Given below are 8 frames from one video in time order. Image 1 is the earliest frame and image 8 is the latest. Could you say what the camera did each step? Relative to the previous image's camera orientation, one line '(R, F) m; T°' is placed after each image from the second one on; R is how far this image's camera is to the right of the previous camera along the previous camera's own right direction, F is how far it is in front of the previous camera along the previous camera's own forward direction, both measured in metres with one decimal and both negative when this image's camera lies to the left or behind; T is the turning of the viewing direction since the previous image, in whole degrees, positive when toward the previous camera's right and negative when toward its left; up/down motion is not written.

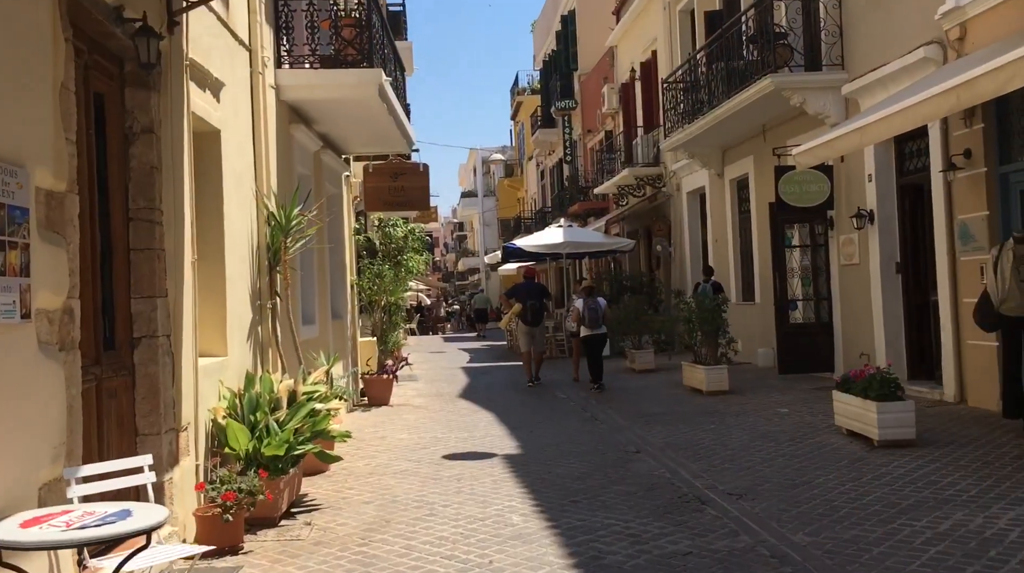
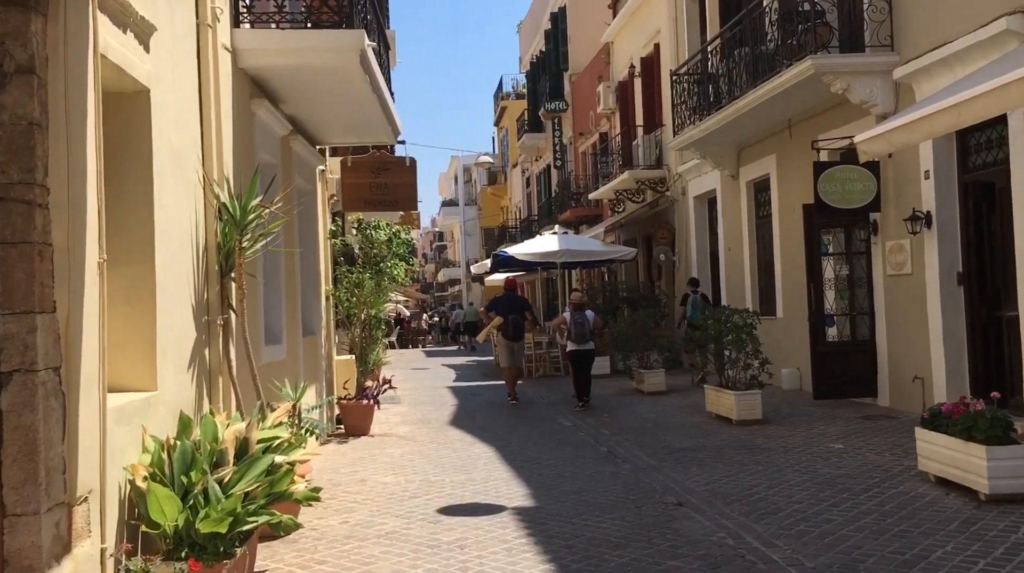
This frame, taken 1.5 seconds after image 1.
(-0.2, +1.6) m; +1°
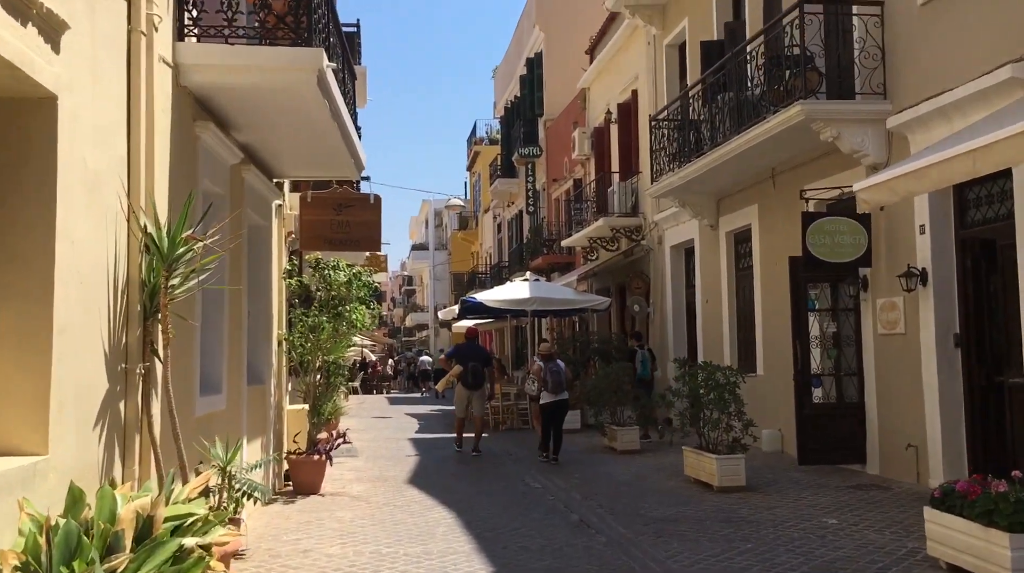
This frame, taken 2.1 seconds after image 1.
(0.0, +0.8) m; +2°
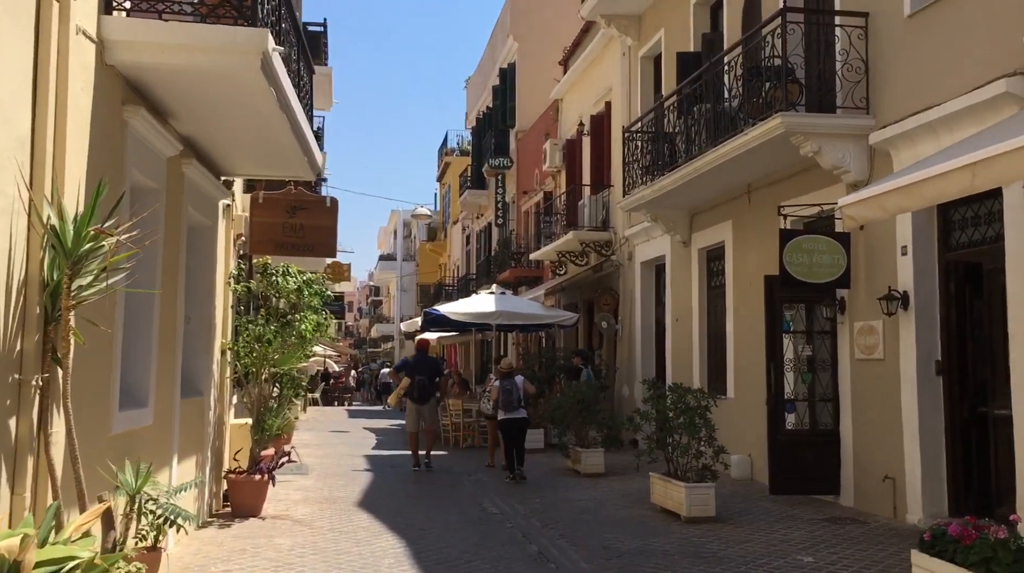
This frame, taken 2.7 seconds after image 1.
(+0.1, +0.6) m; +2°
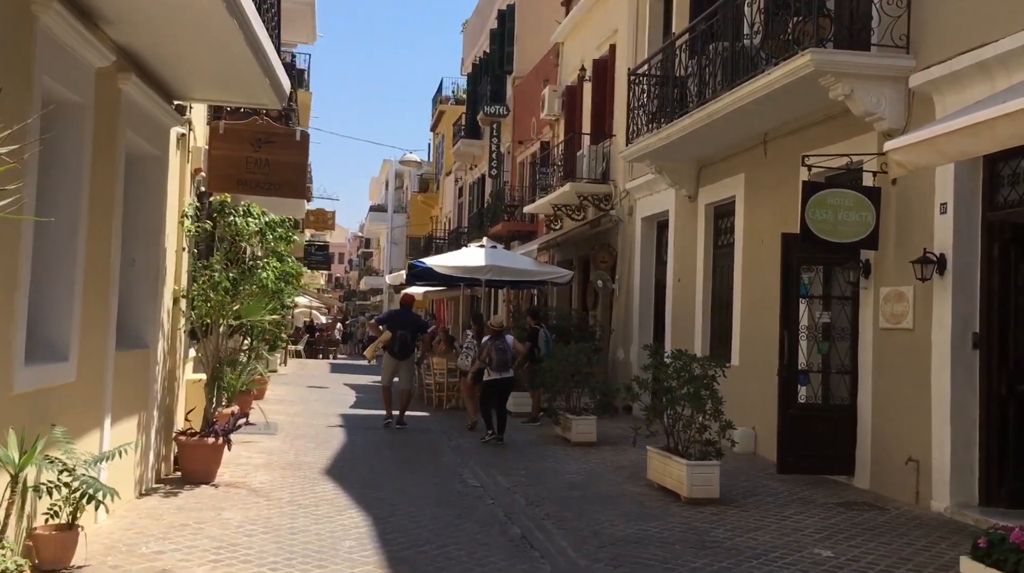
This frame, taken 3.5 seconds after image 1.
(0.0, +1.0) m; 0°
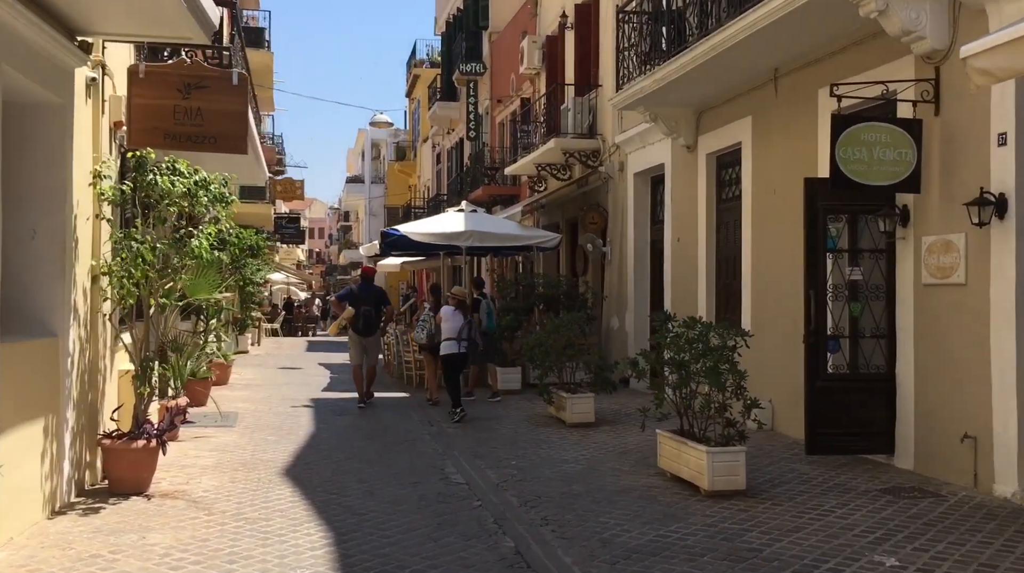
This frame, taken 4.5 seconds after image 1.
(0.0, +1.3) m; +1°
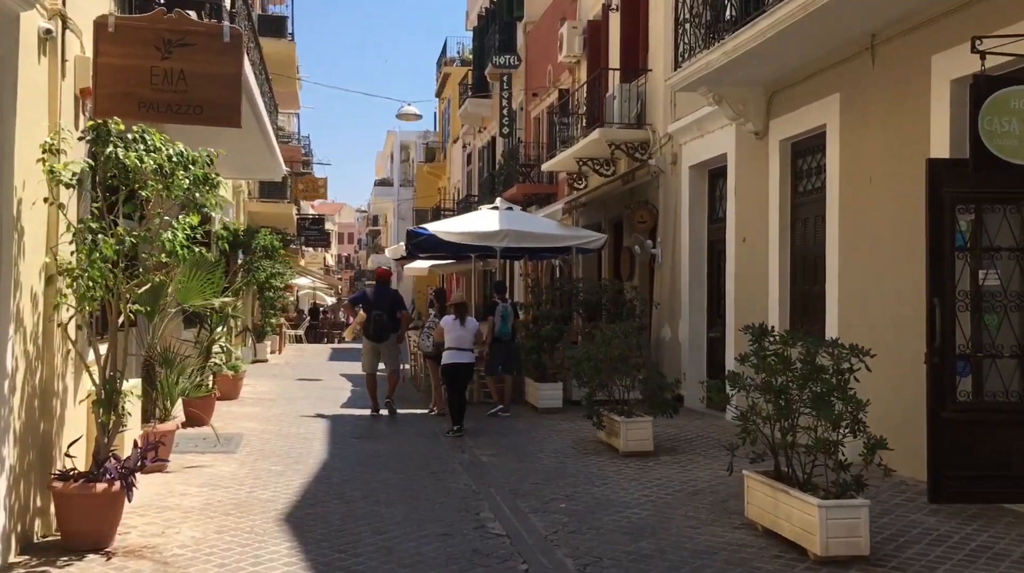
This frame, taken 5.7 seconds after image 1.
(-0.2, +1.5) m; -2°
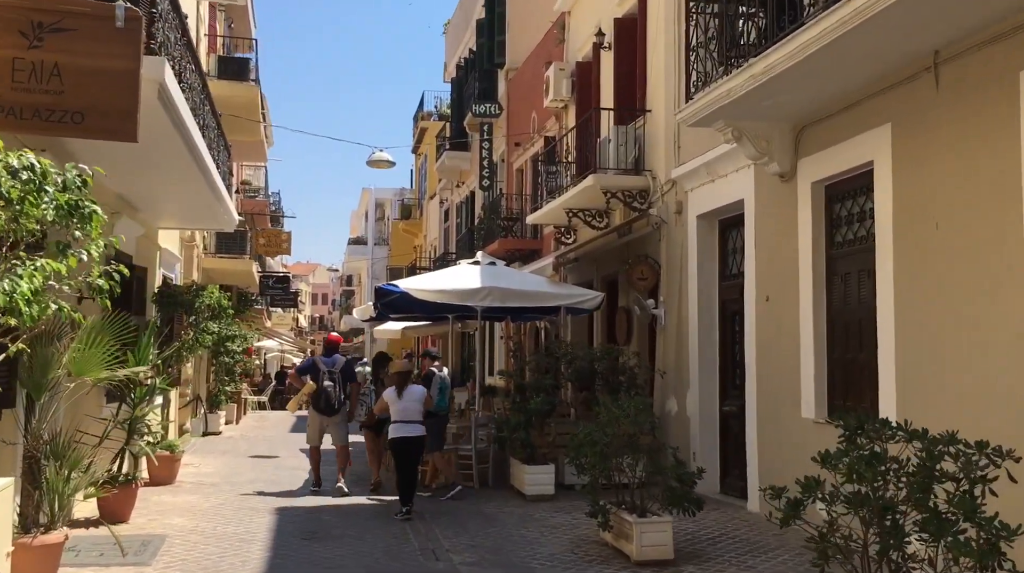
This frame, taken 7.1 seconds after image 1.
(-0.1, +1.7) m; +1°
